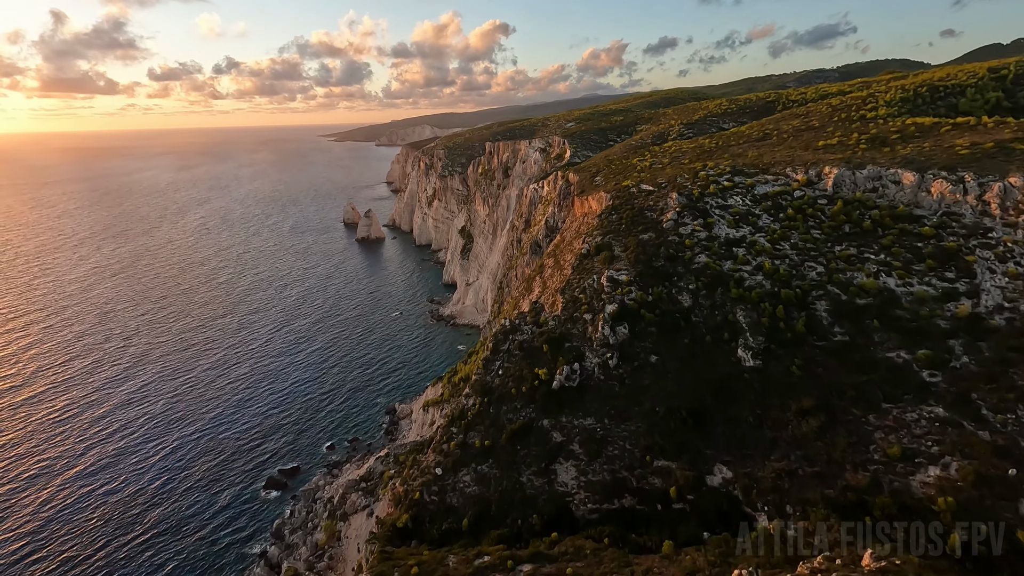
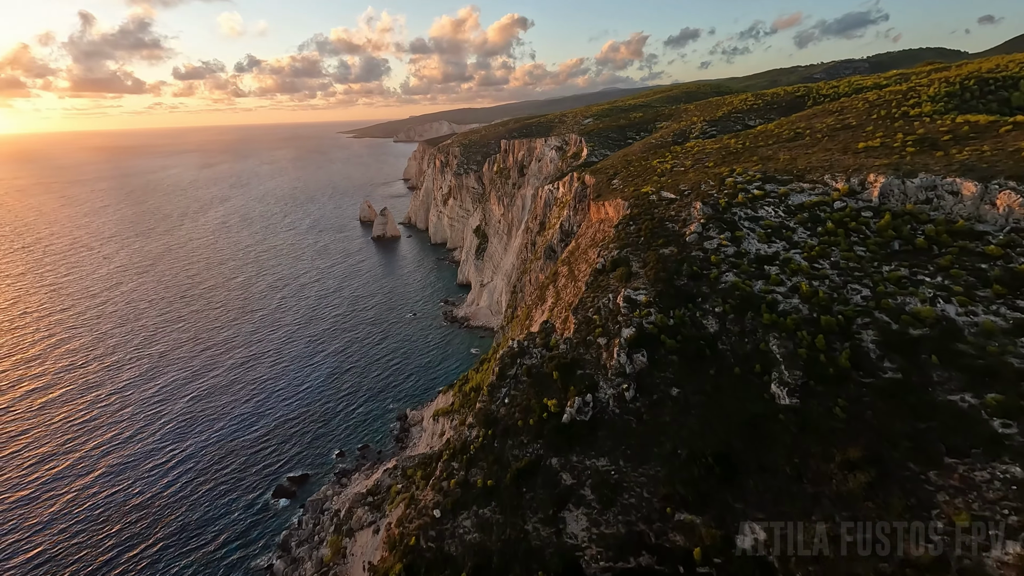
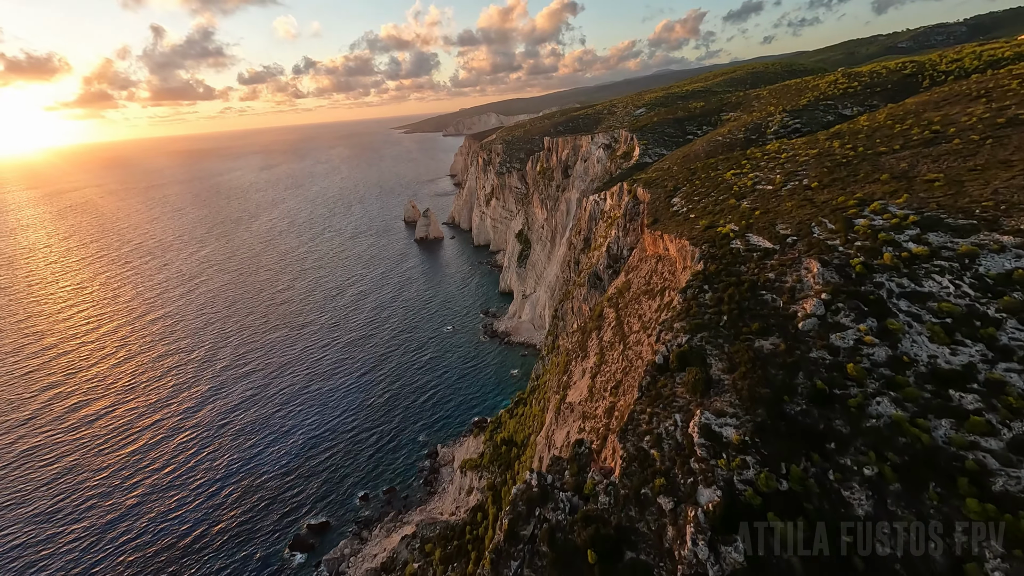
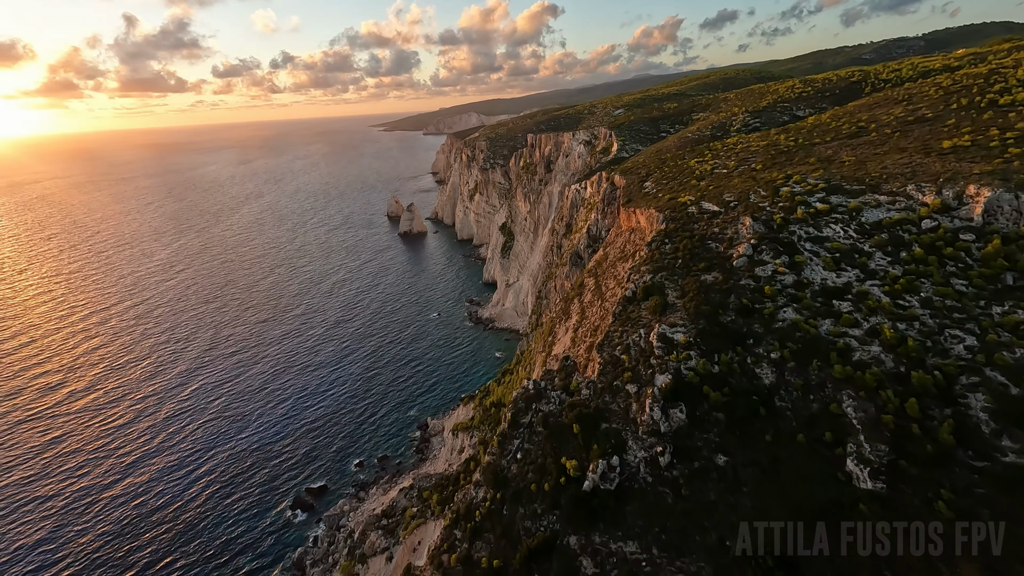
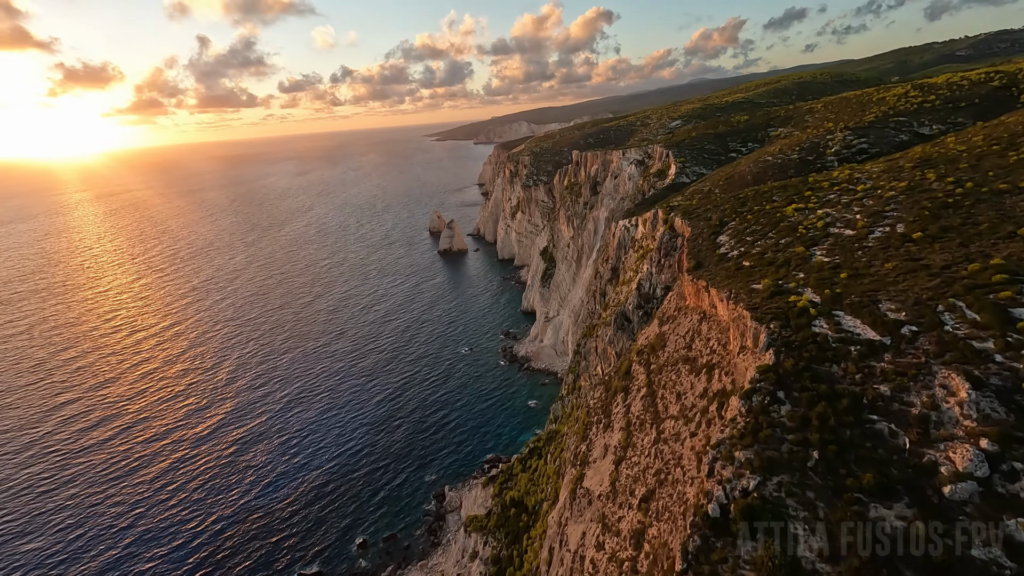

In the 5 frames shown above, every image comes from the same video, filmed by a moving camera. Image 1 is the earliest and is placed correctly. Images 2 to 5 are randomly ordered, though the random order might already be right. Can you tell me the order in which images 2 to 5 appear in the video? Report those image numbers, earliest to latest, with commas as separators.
2, 4, 3, 5
